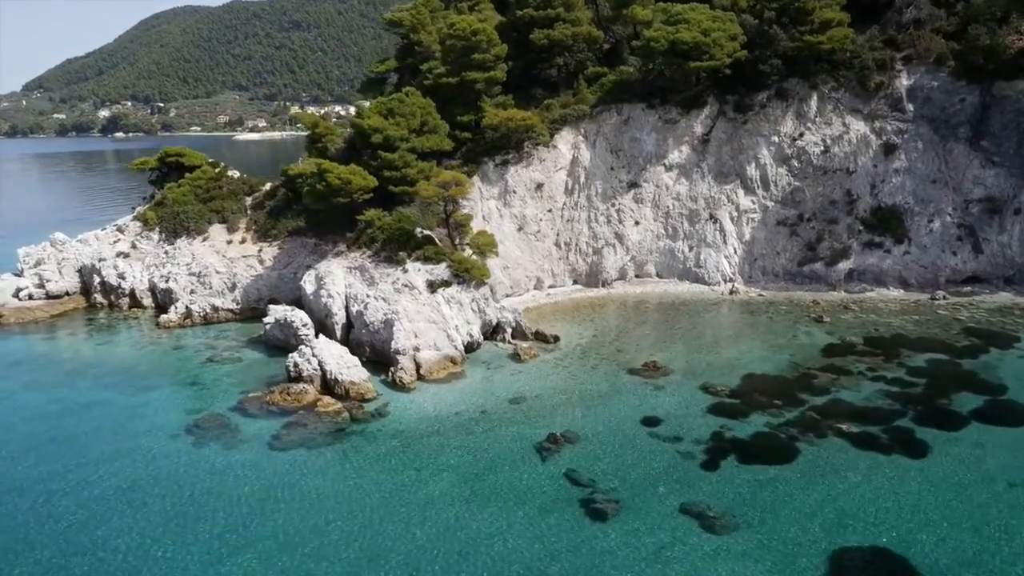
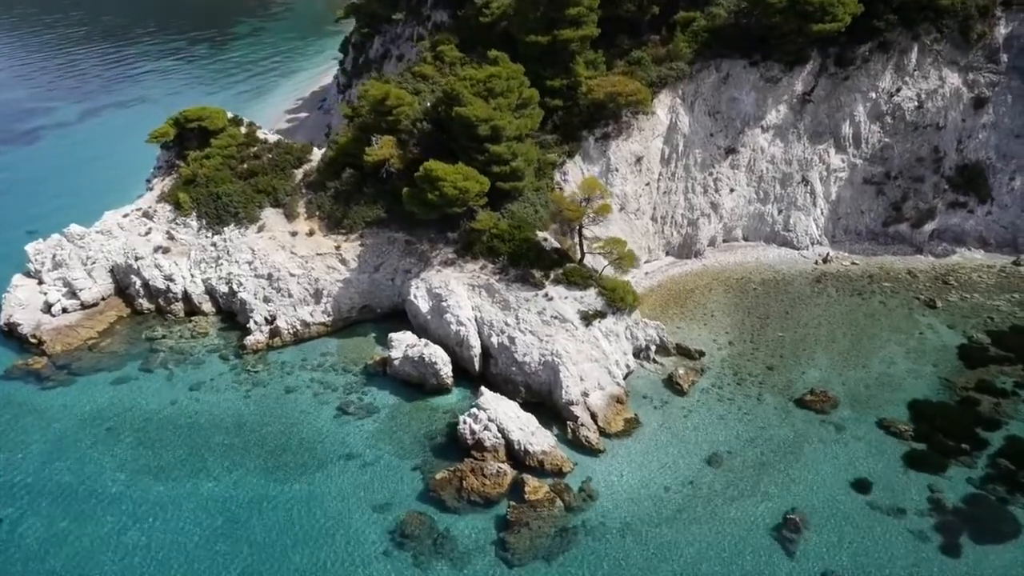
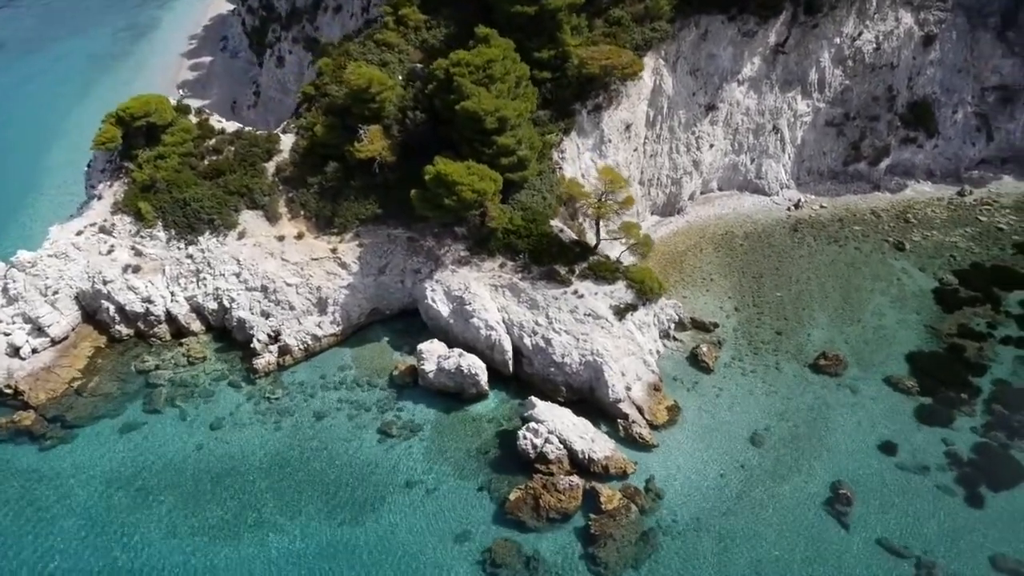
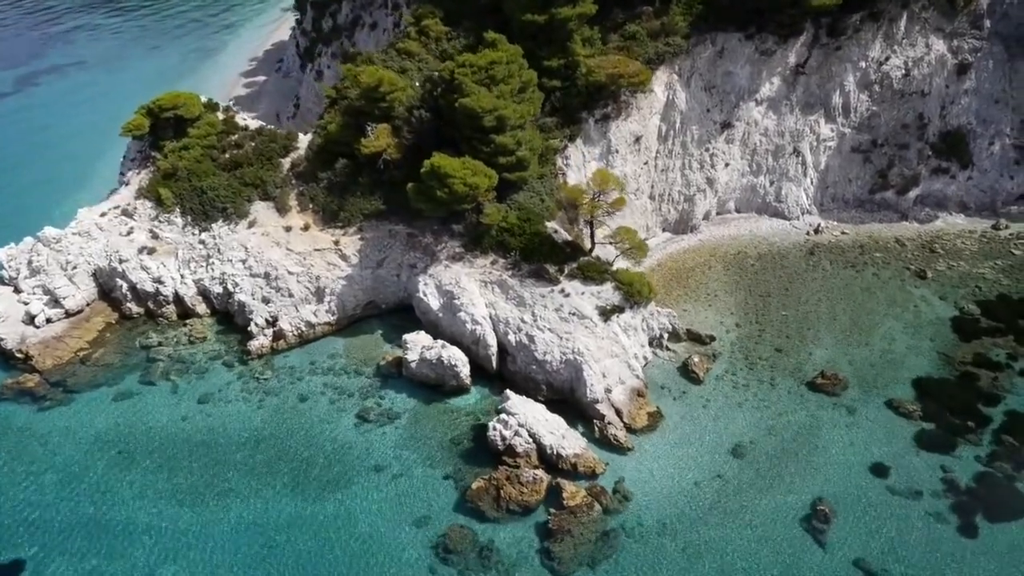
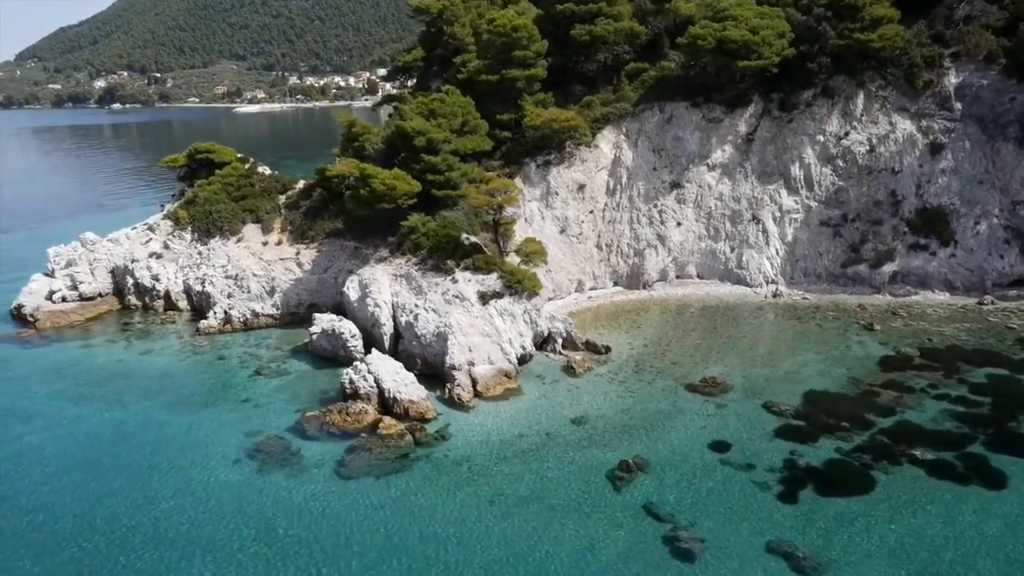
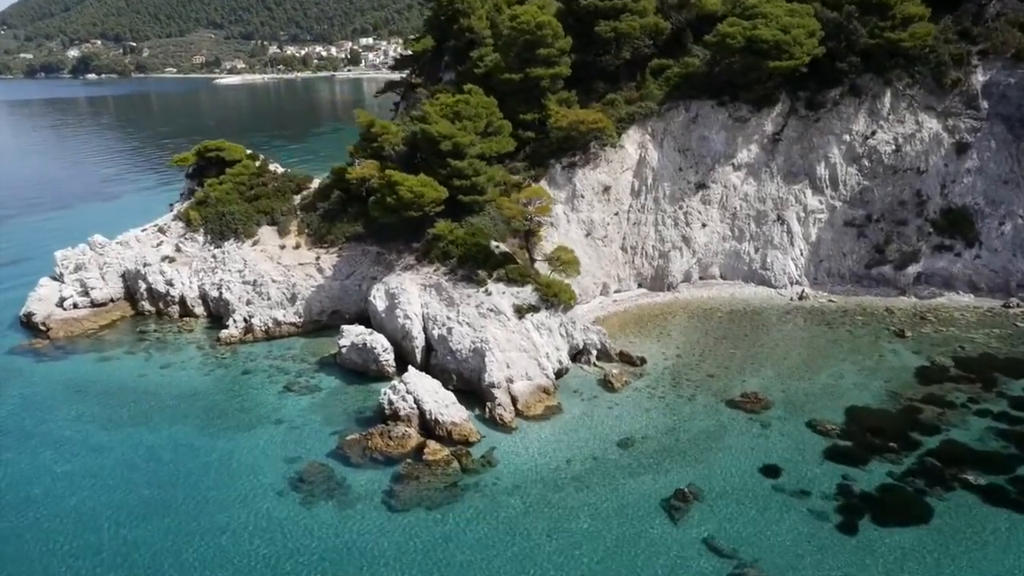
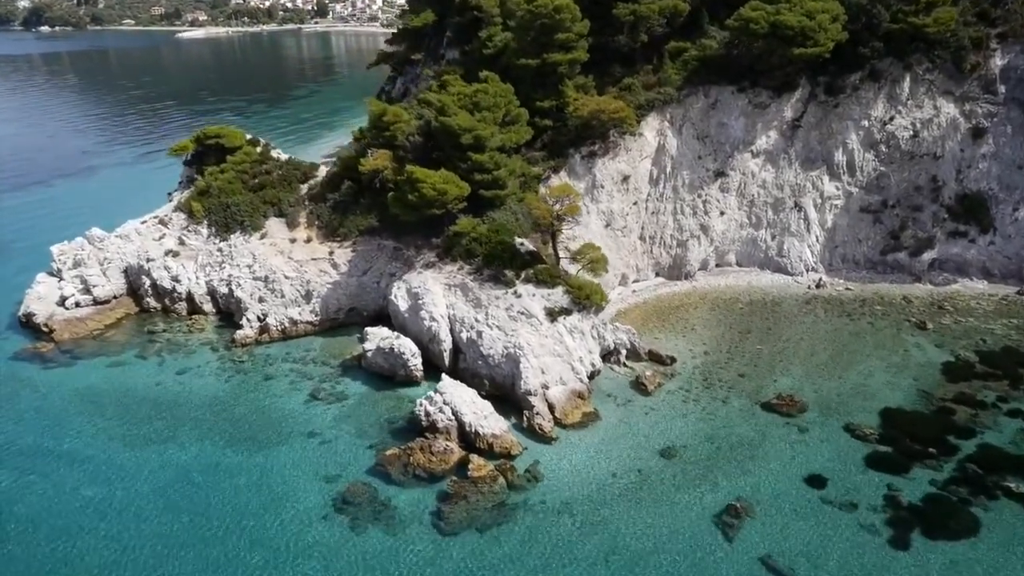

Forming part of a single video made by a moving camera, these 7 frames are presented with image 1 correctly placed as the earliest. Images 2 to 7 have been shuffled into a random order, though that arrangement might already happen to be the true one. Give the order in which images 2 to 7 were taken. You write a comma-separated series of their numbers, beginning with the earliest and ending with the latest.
5, 6, 7, 2, 4, 3
